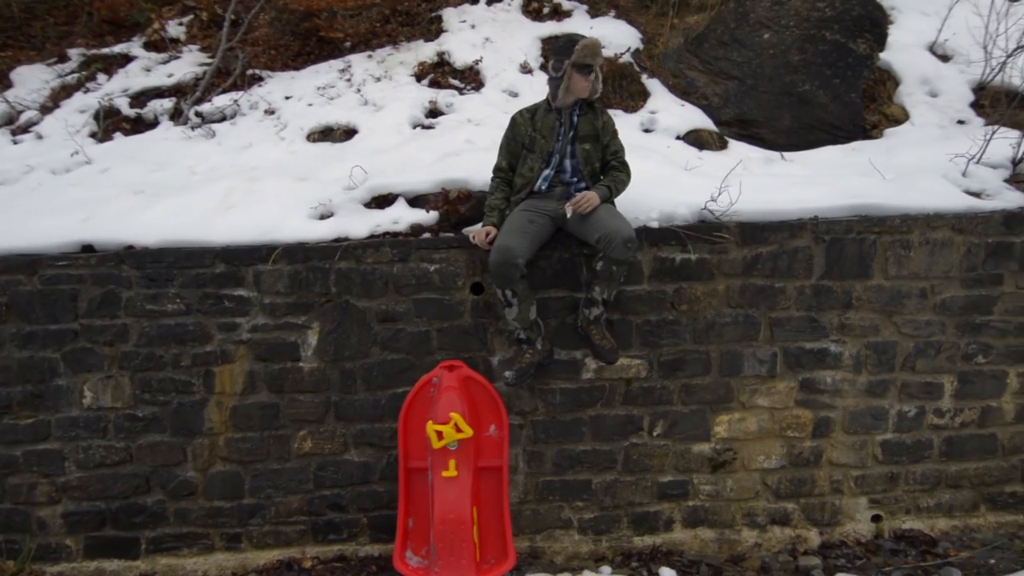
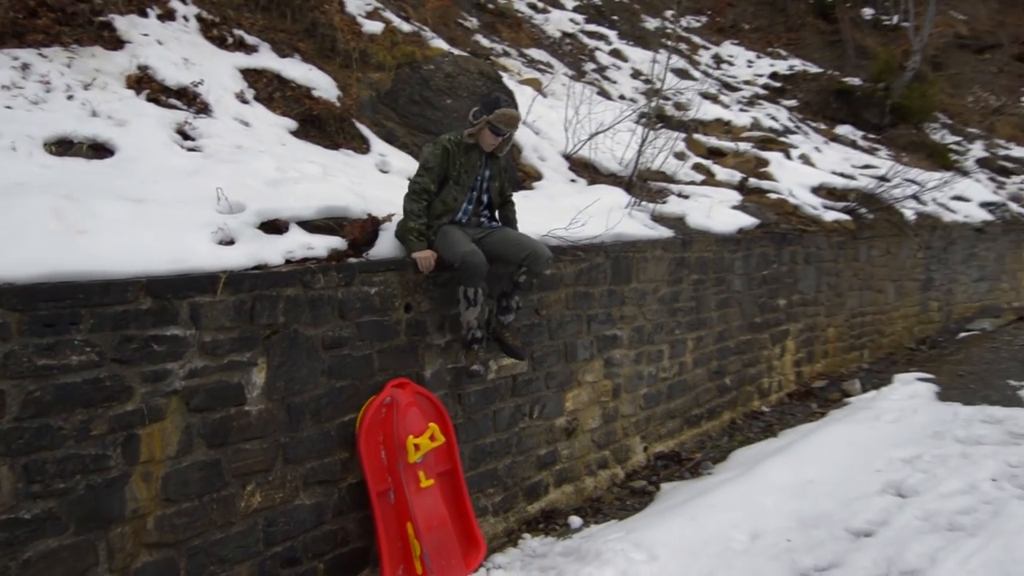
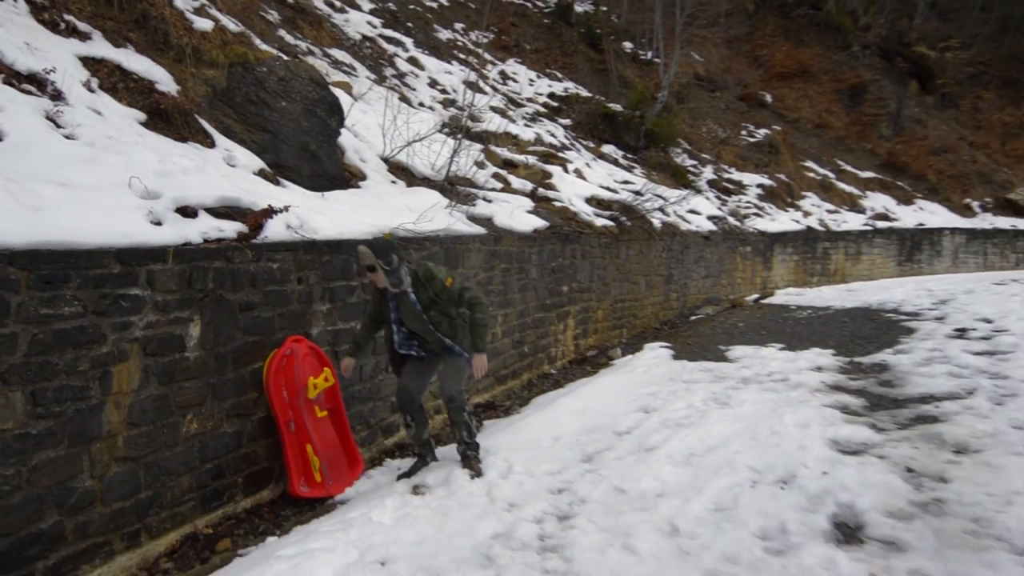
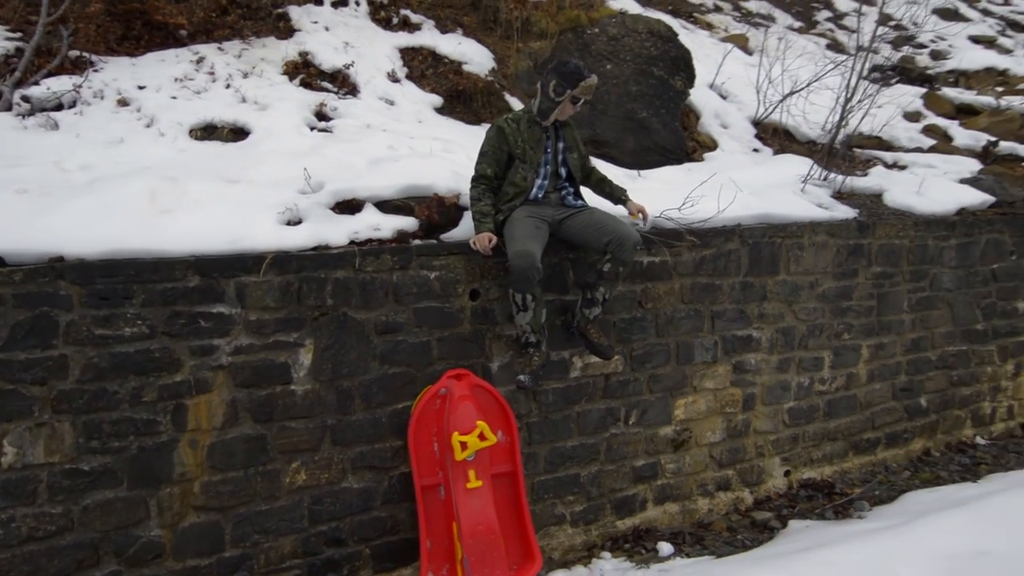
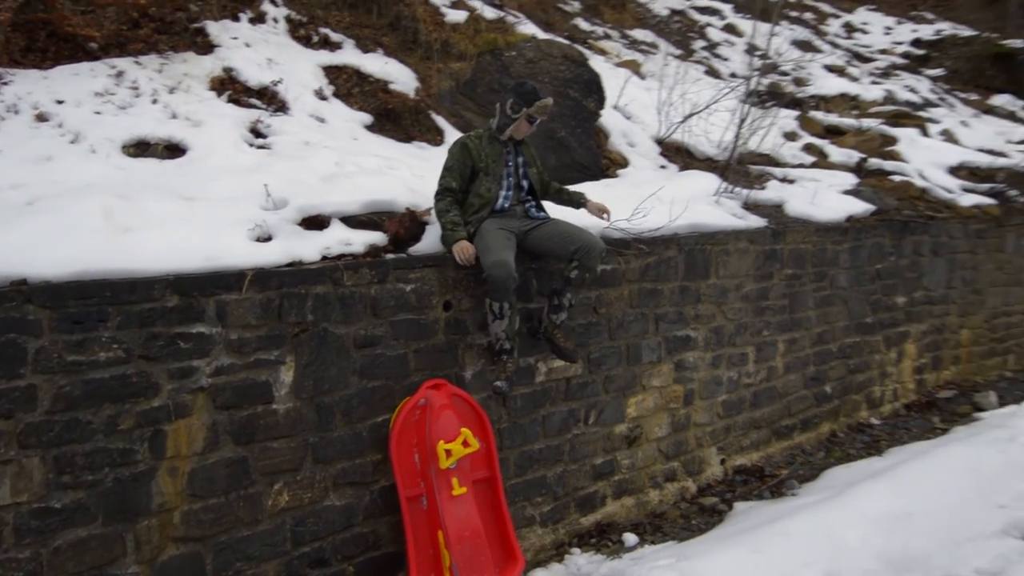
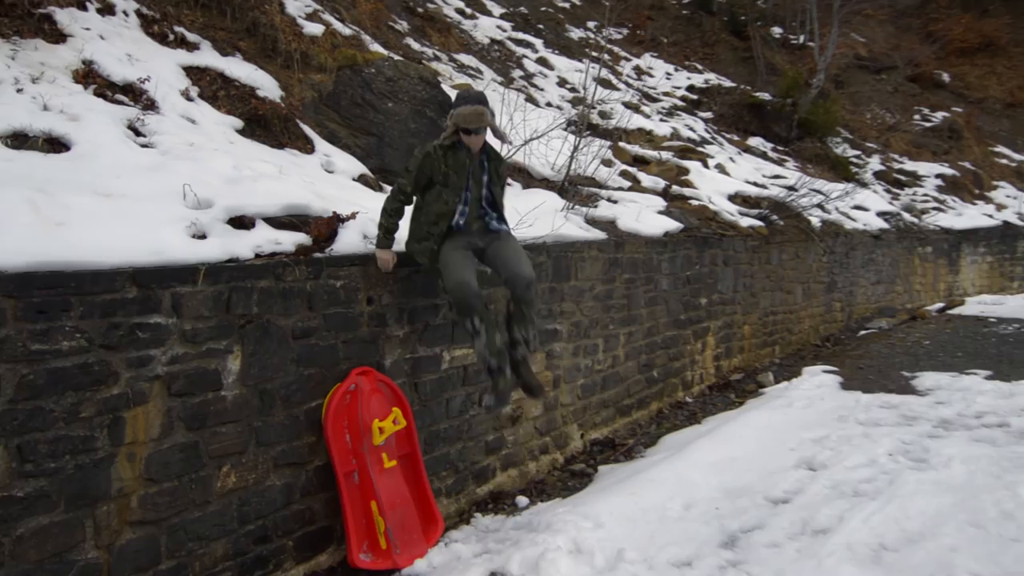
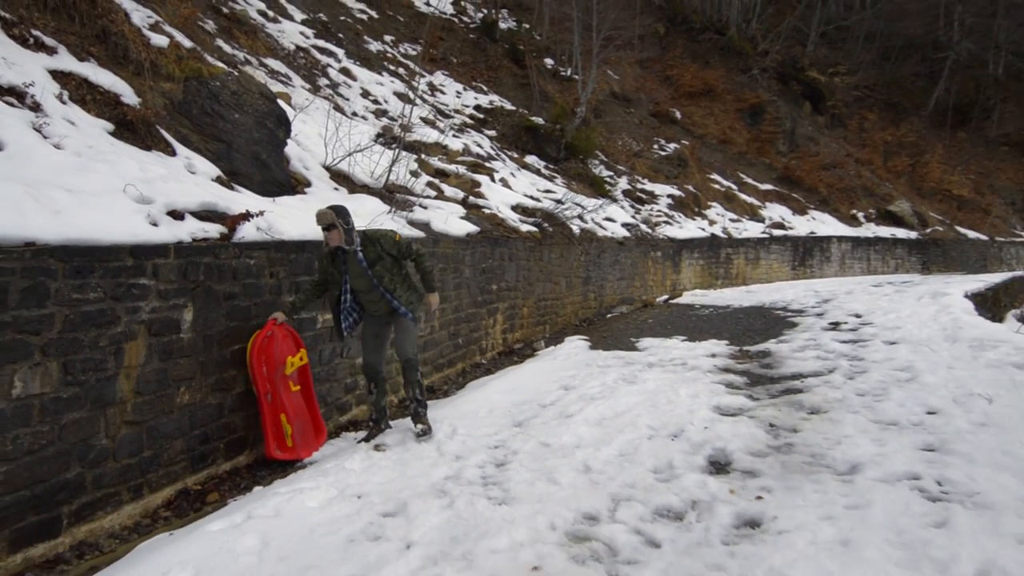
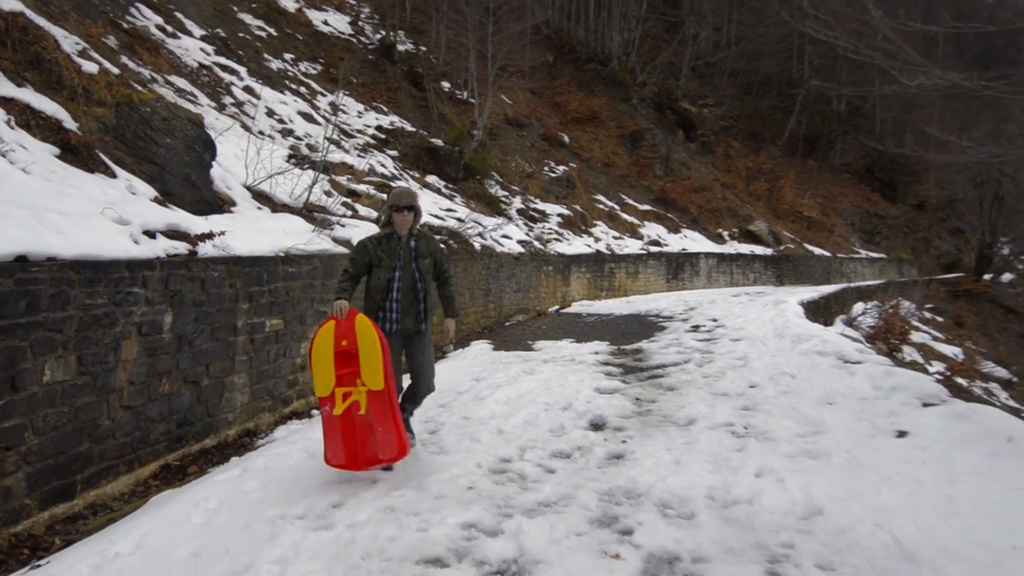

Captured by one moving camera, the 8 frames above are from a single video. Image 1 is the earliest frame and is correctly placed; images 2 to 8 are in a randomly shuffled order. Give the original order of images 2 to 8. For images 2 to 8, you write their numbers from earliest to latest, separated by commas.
4, 5, 2, 6, 3, 7, 8
